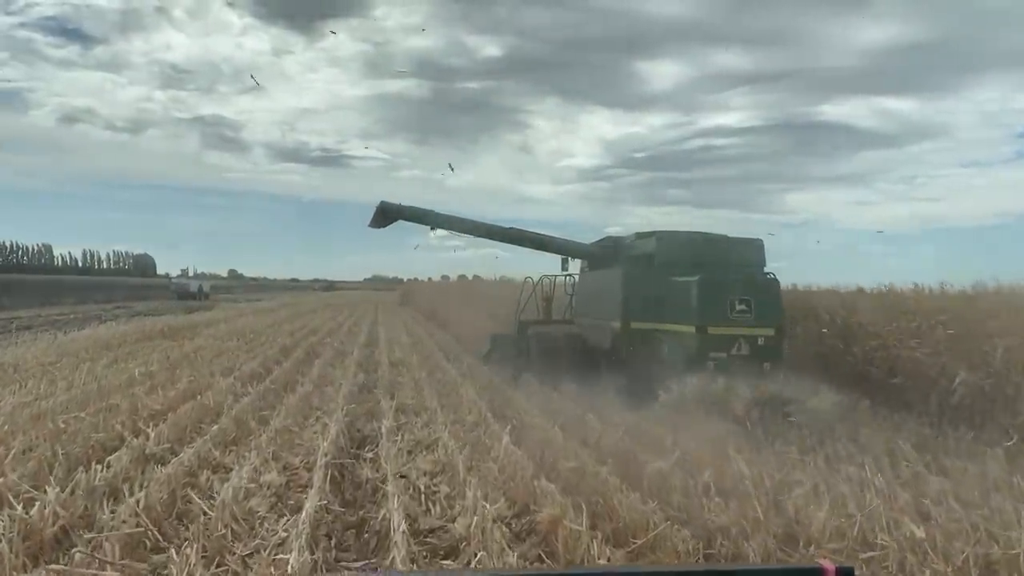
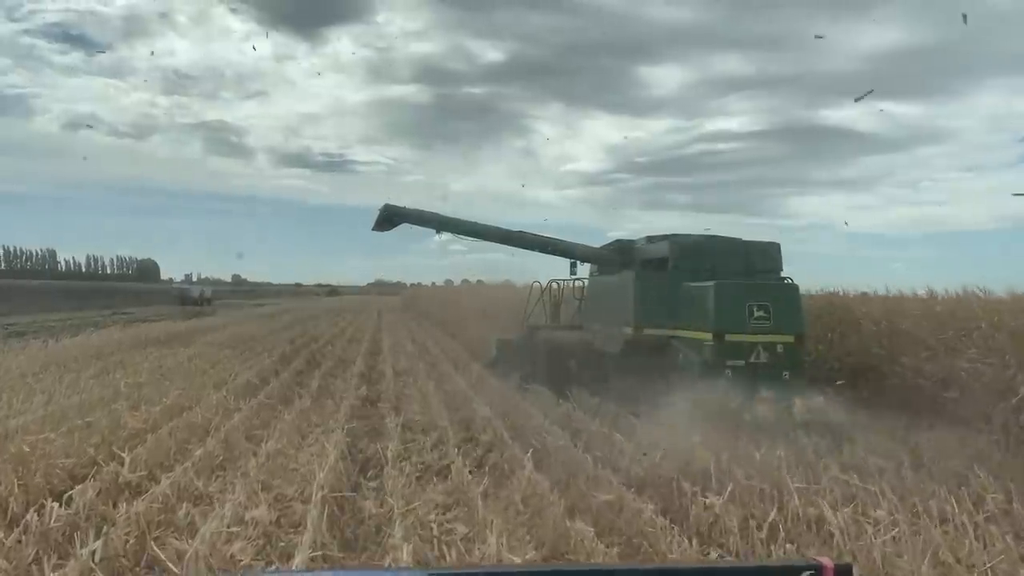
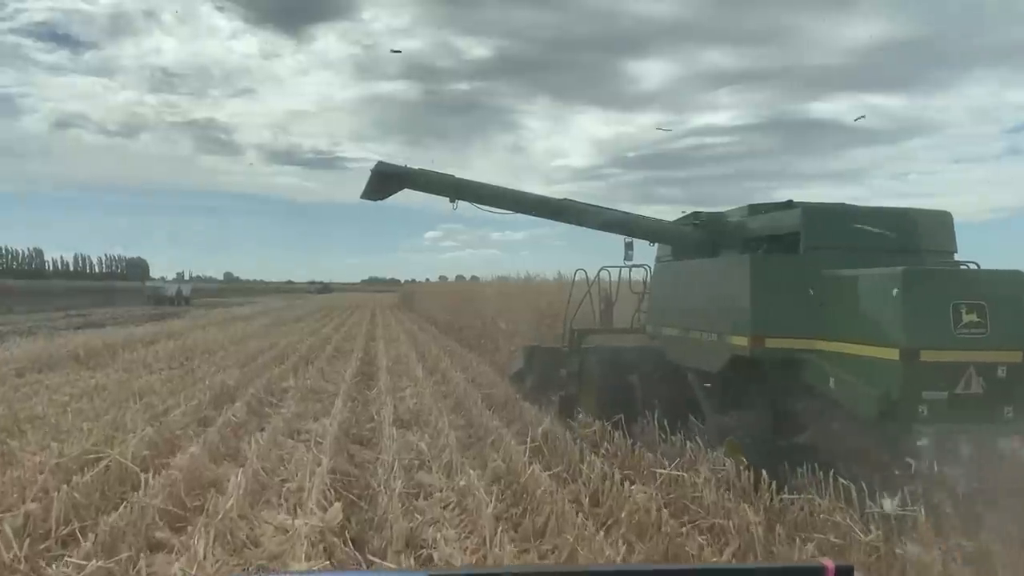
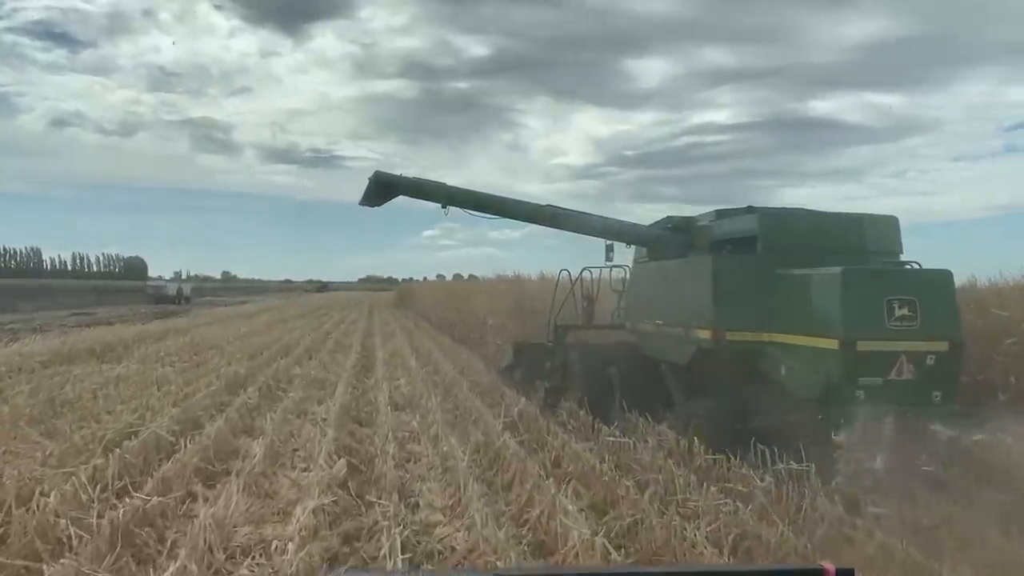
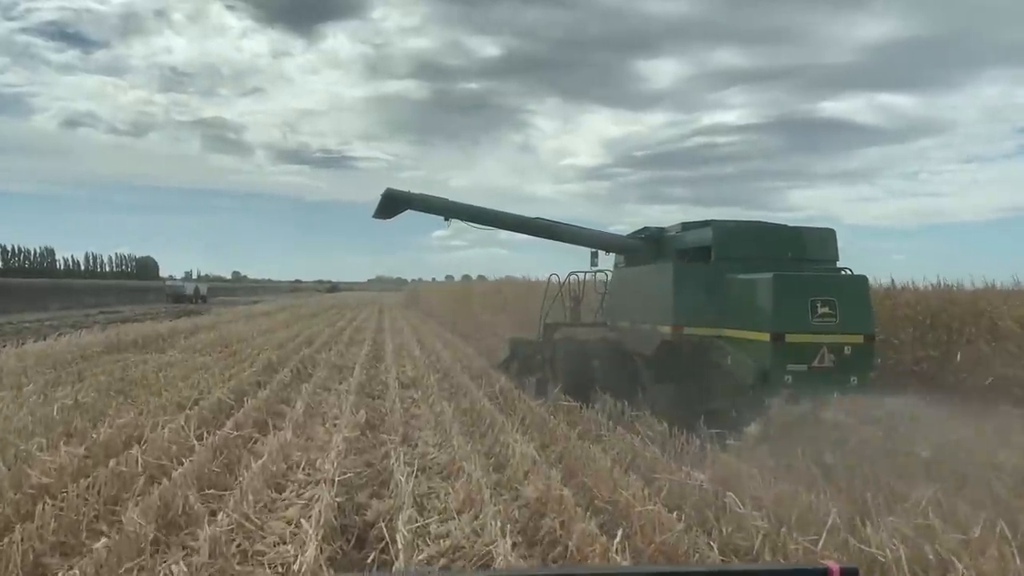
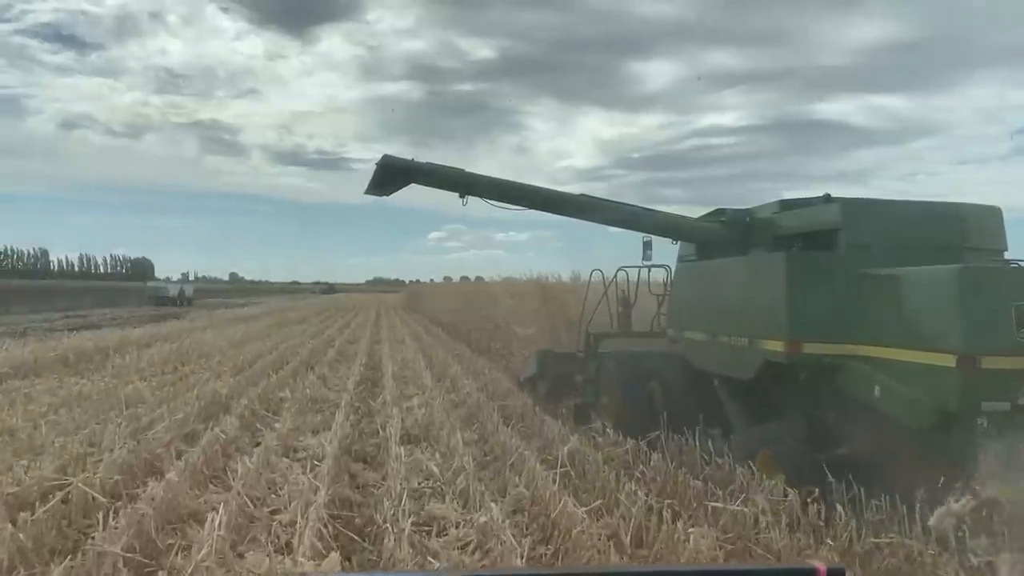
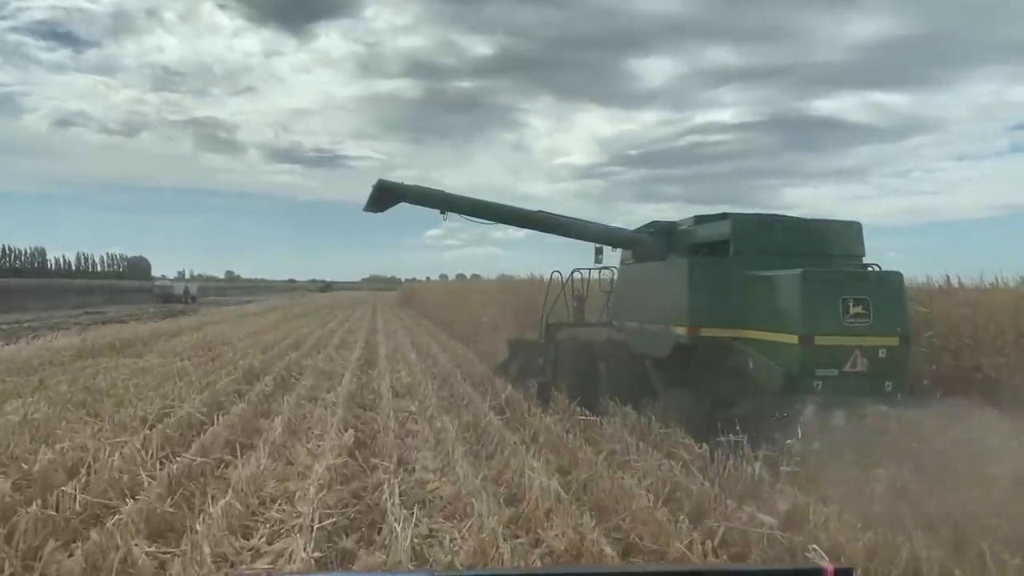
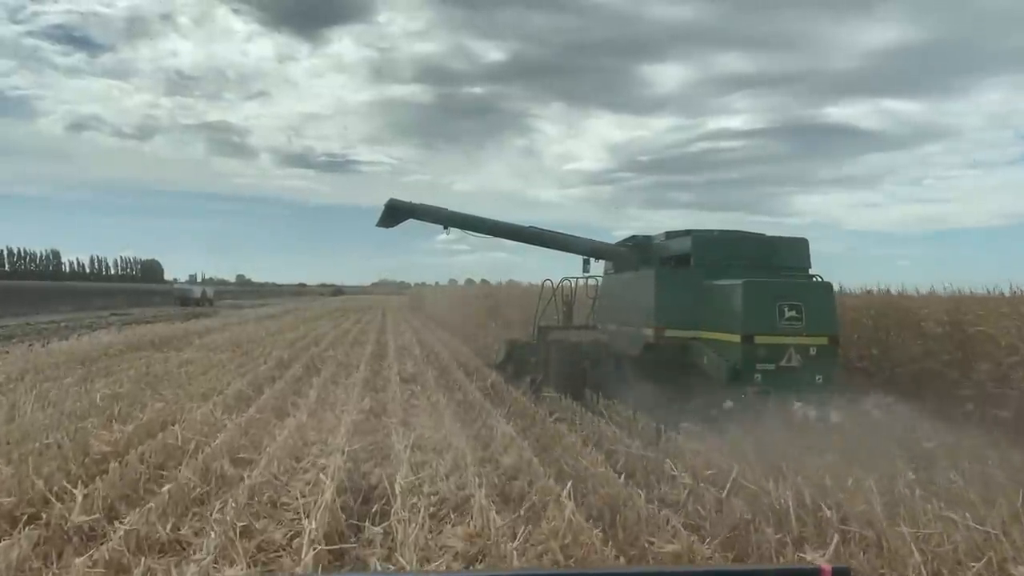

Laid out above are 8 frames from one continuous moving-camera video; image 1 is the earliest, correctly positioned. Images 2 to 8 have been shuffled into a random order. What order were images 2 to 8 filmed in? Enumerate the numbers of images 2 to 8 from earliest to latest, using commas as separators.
2, 8, 5, 7, 4, 3, 6
